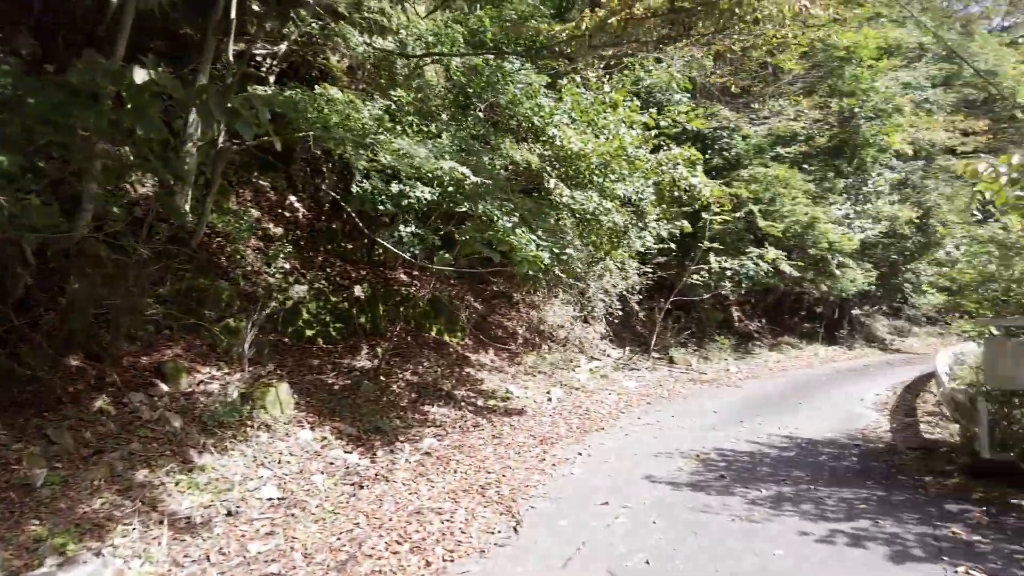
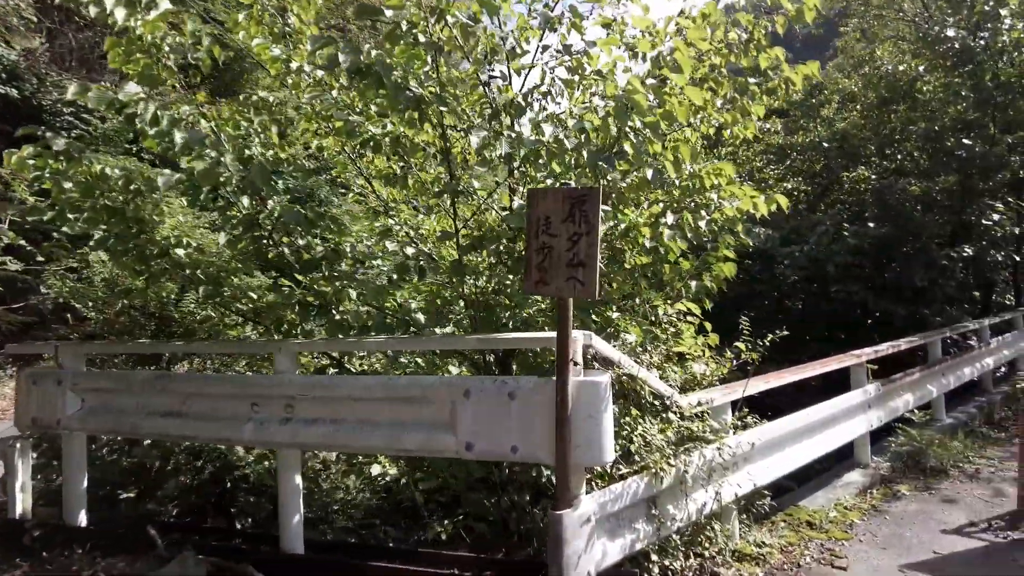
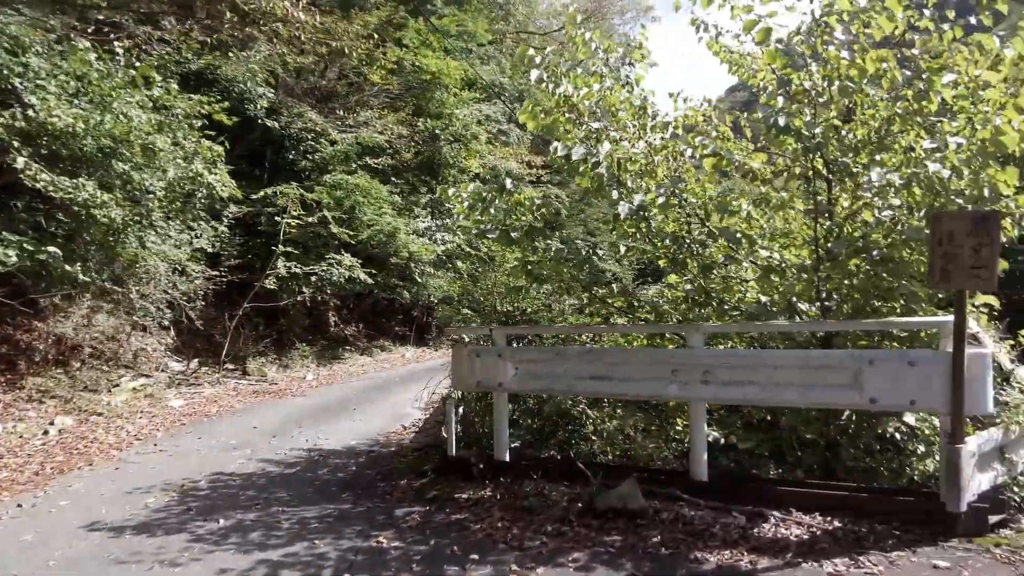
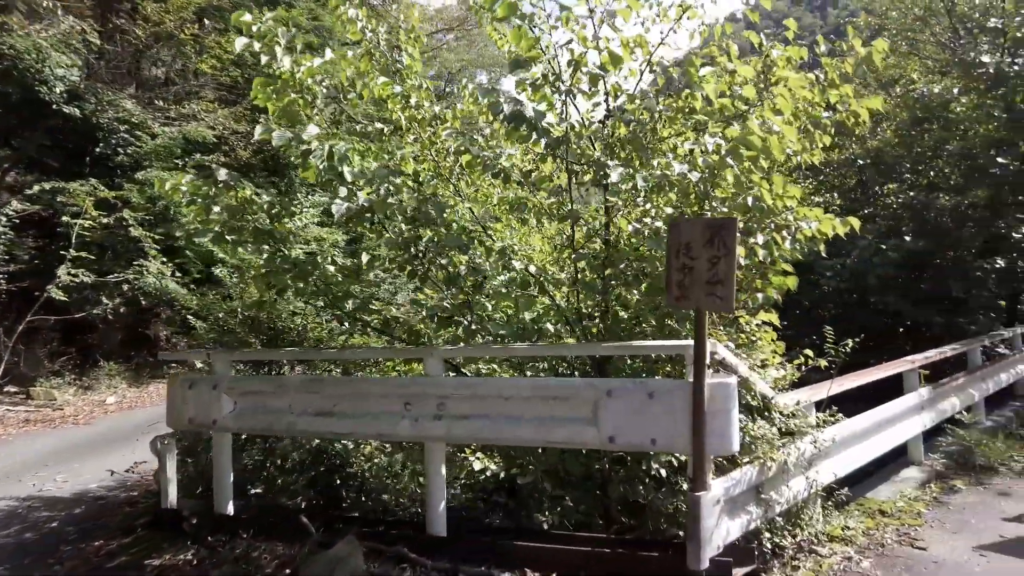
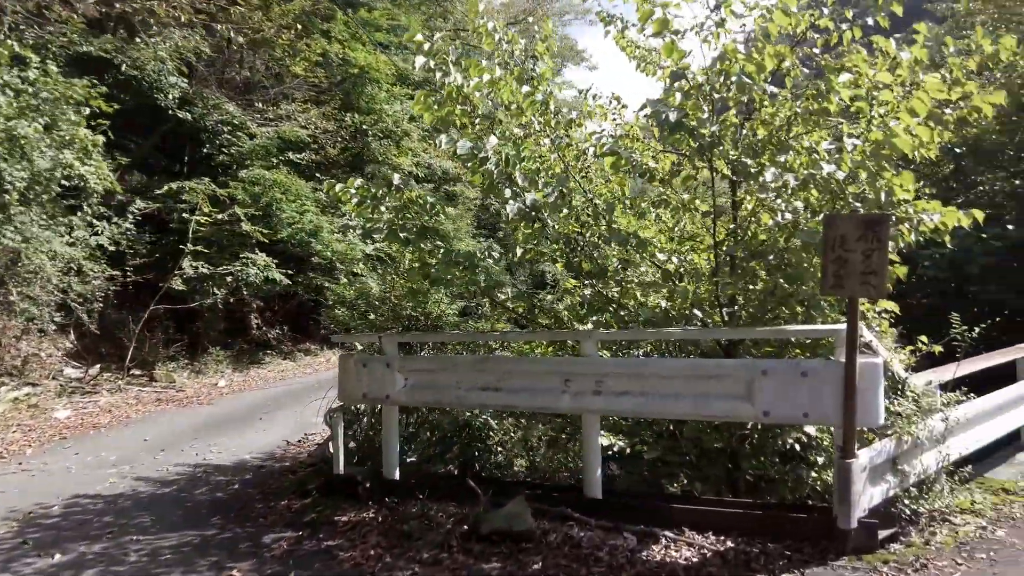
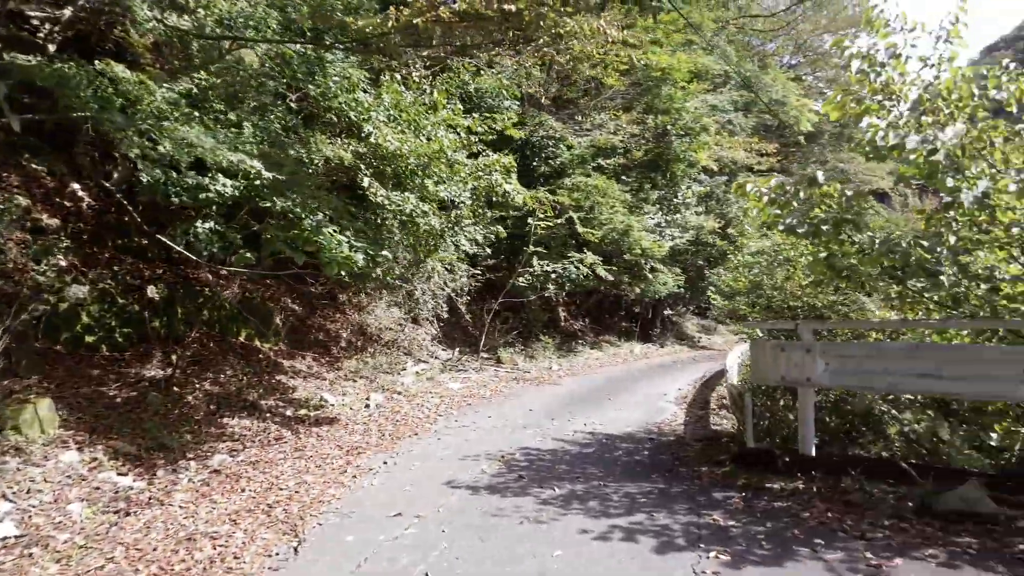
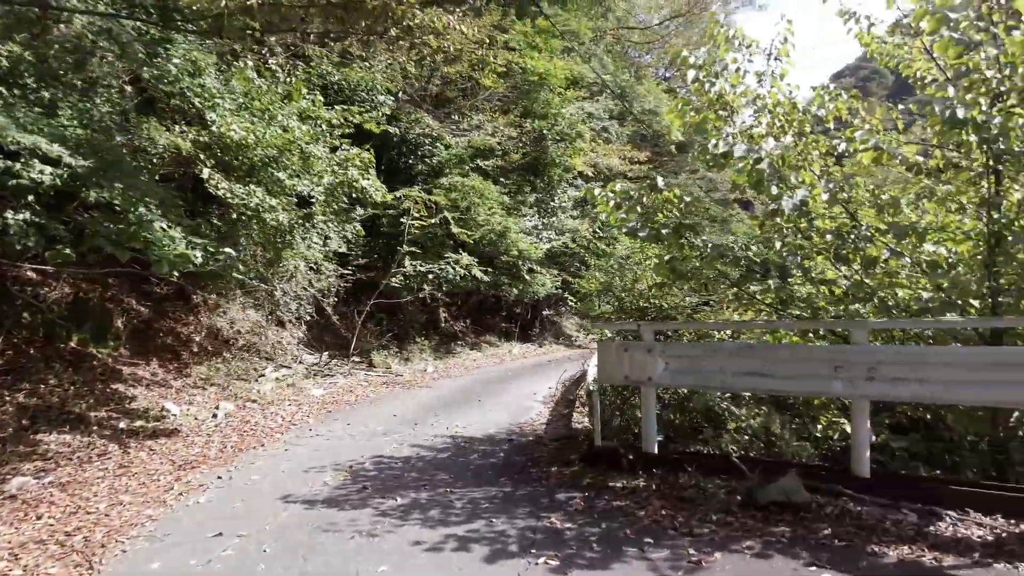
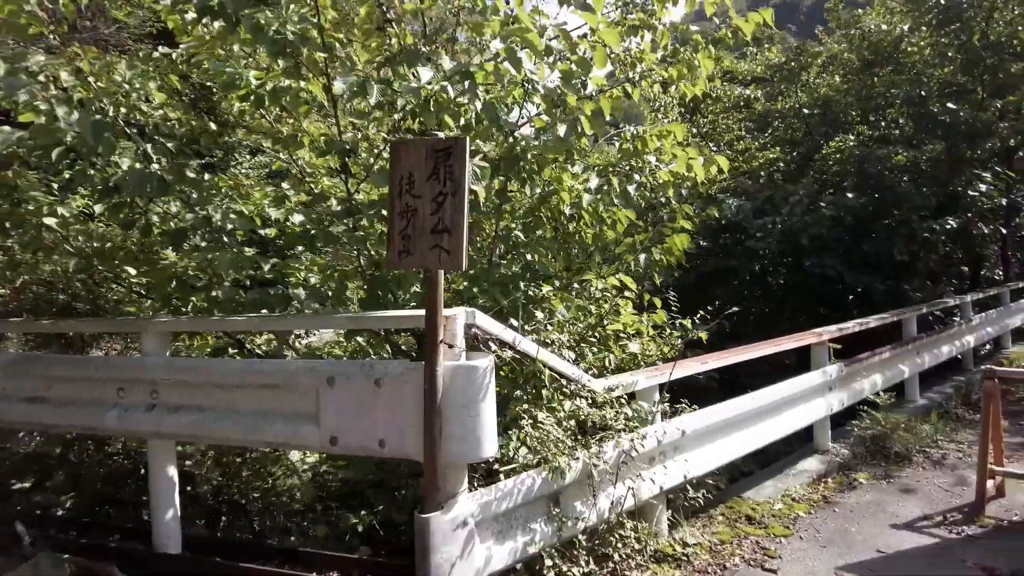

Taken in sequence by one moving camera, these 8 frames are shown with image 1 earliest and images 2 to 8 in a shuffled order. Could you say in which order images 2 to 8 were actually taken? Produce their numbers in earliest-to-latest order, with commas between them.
6, 7, 3, 5, 4, 2, 8
